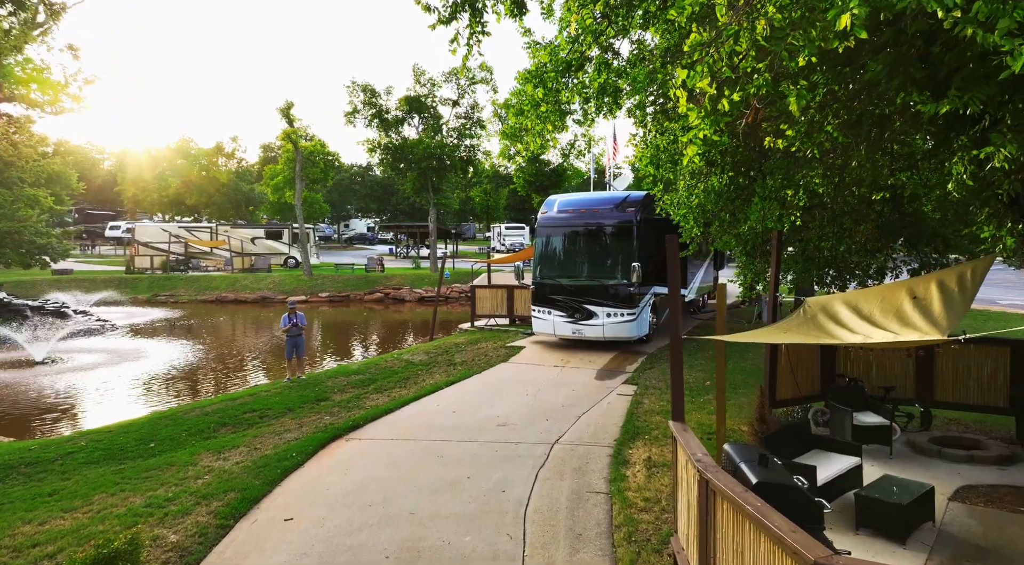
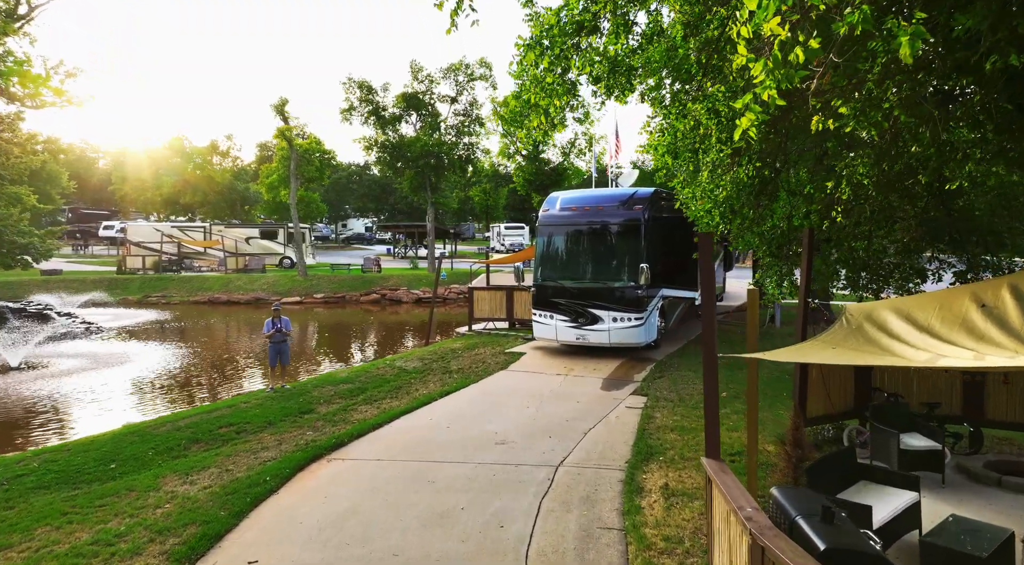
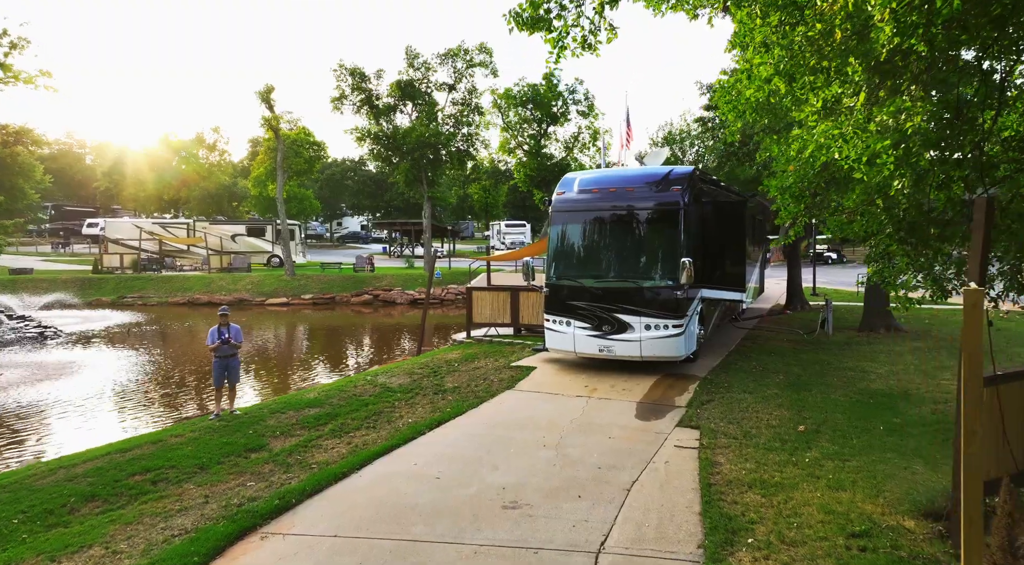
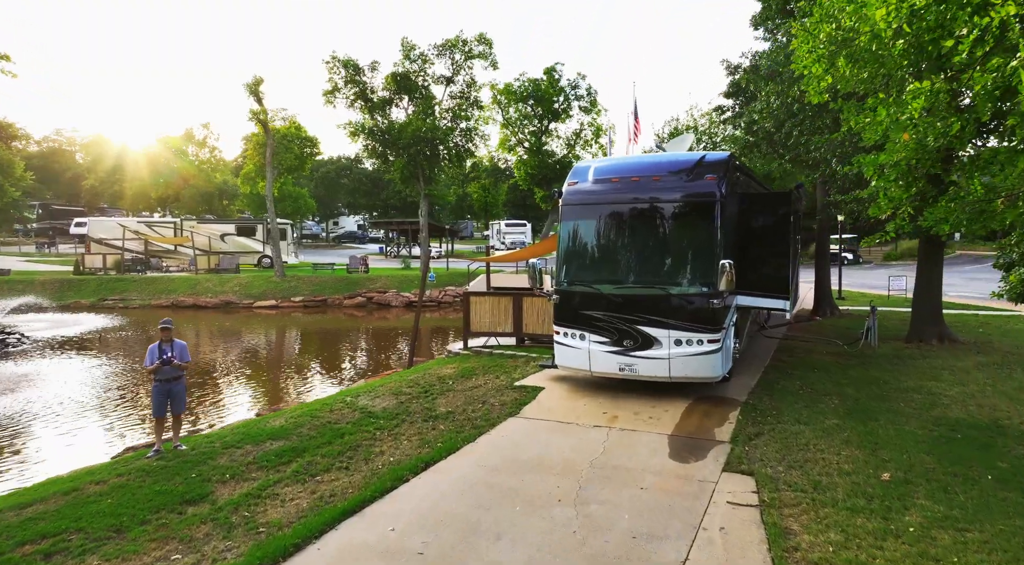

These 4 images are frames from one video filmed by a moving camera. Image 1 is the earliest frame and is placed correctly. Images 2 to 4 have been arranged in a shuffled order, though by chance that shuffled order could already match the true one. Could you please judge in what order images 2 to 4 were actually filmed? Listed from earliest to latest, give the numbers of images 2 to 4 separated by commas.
2, 3, 4
